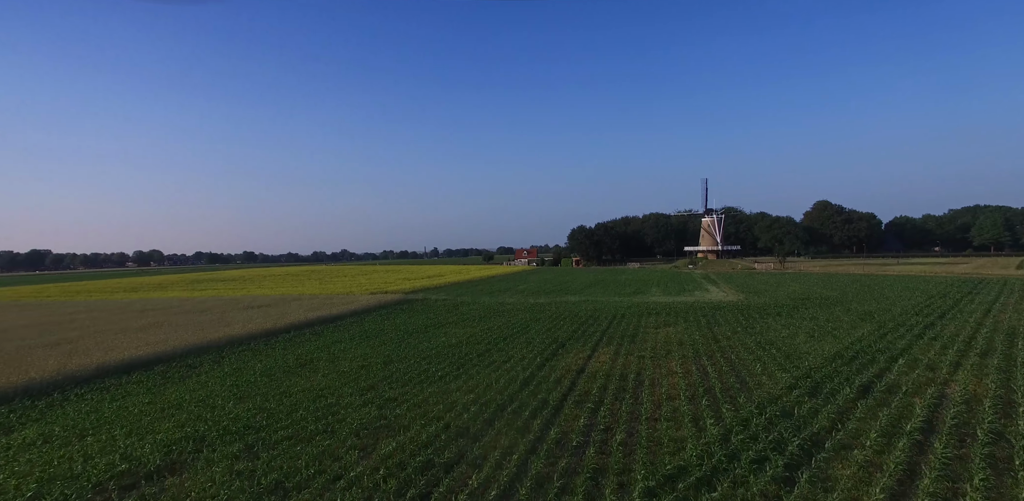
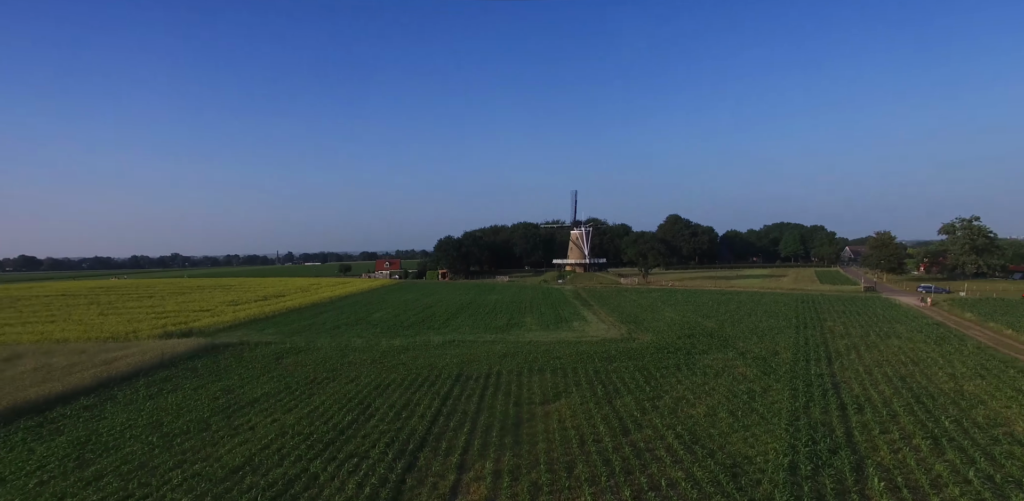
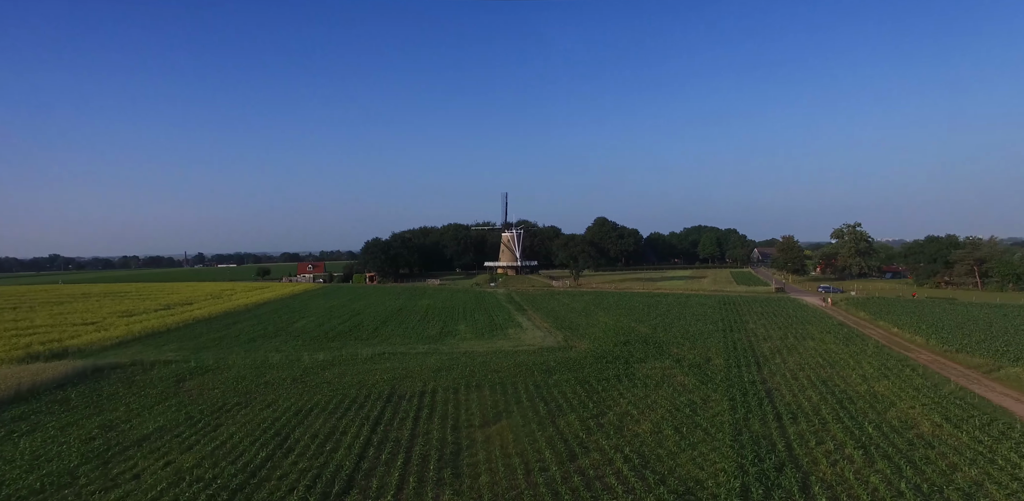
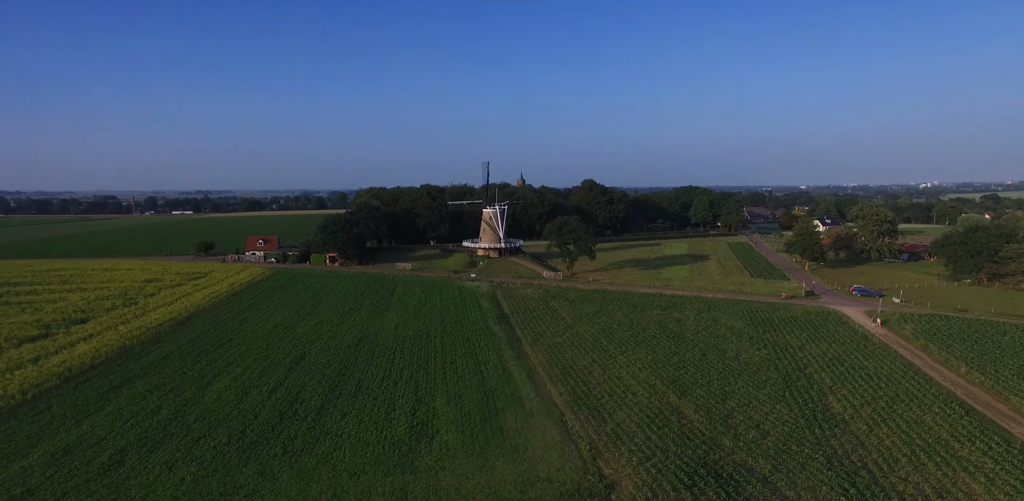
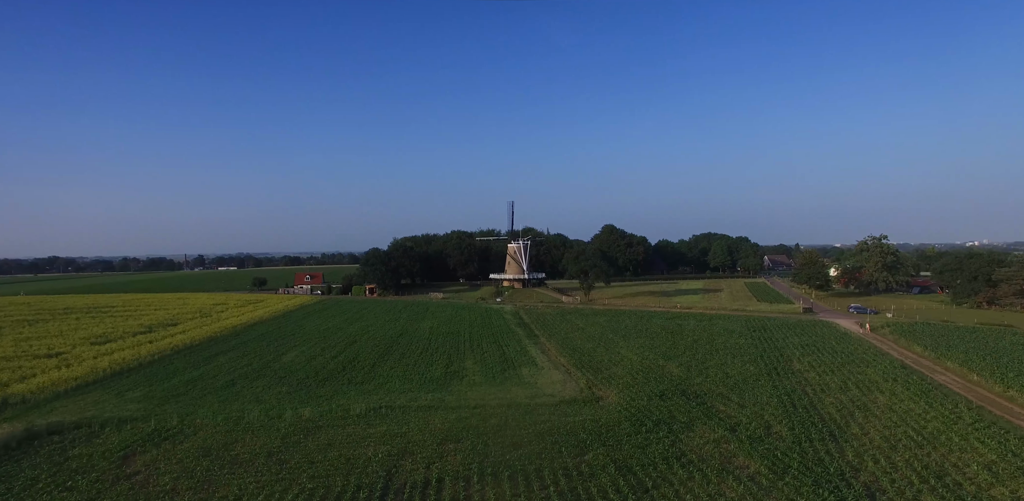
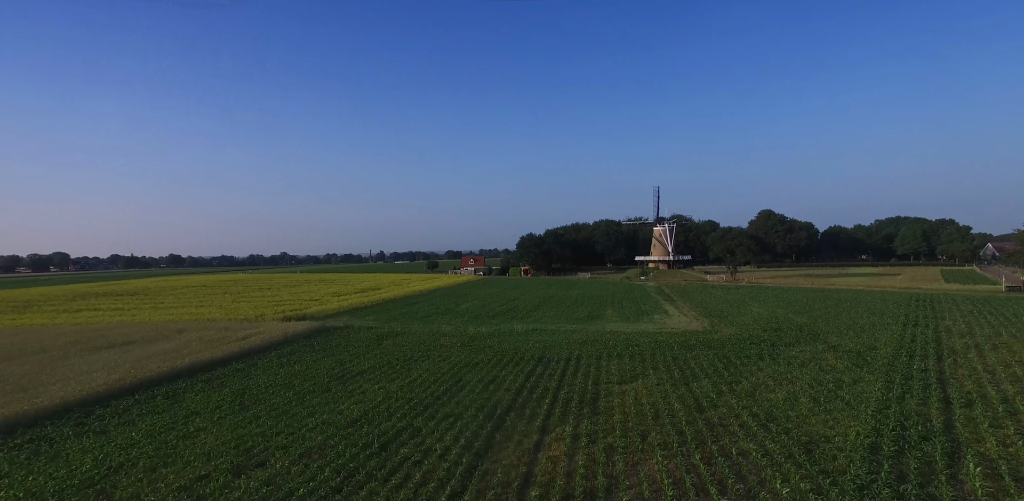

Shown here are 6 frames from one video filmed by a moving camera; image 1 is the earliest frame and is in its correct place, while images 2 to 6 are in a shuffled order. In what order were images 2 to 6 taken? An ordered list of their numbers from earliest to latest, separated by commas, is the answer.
6, 2, 3, 5, 4
